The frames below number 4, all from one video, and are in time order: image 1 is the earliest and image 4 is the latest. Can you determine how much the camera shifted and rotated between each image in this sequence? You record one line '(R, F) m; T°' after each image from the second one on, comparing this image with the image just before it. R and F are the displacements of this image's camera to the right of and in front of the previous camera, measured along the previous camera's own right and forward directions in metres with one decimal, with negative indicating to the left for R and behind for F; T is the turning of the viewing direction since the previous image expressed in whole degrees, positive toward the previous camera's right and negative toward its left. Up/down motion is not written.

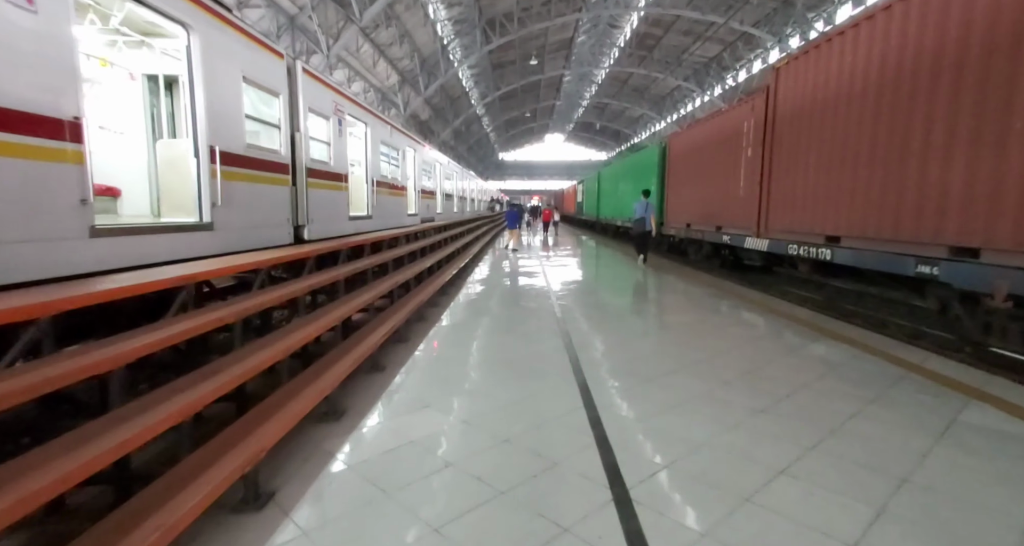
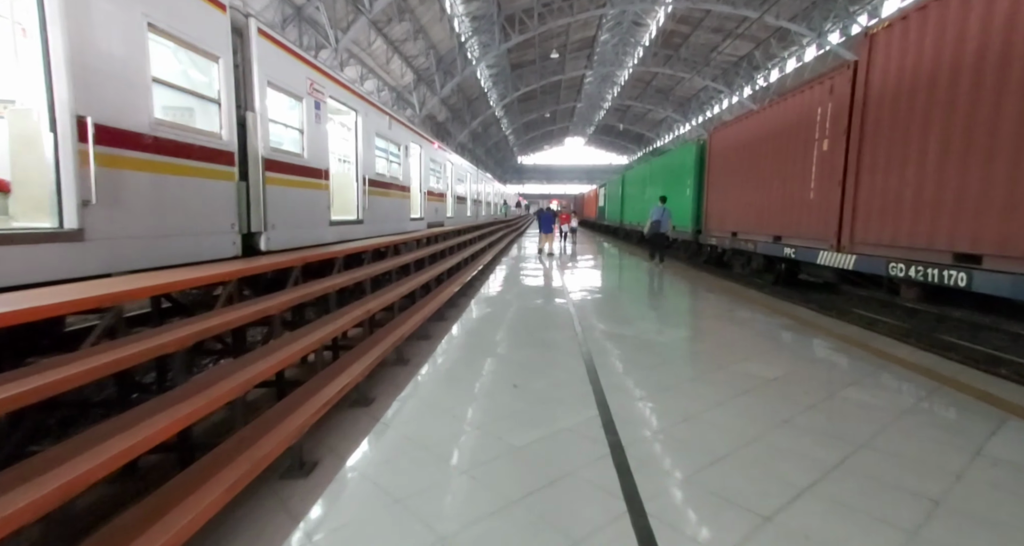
(0.0, +1.2) m; -2°
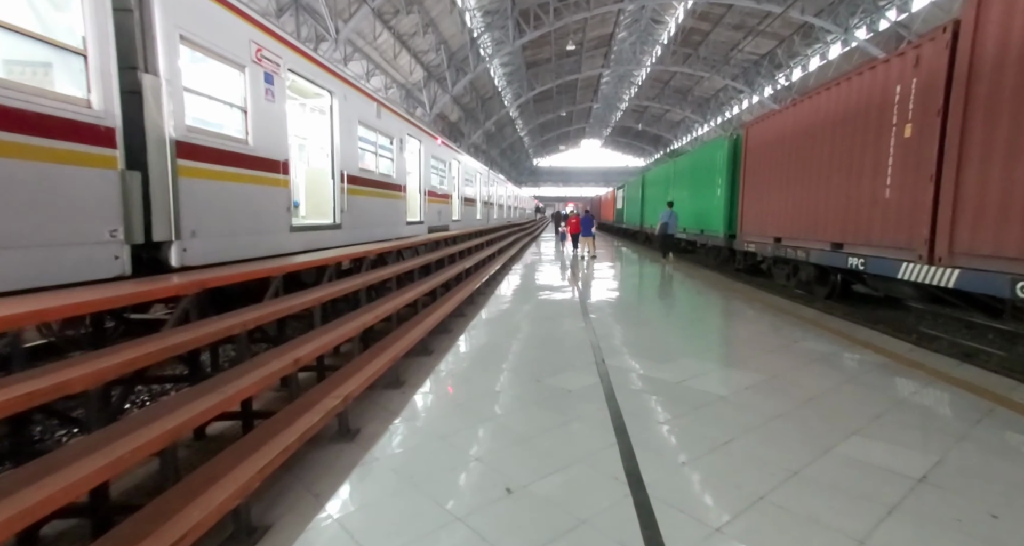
(+0.1, +1.1) m; -2°
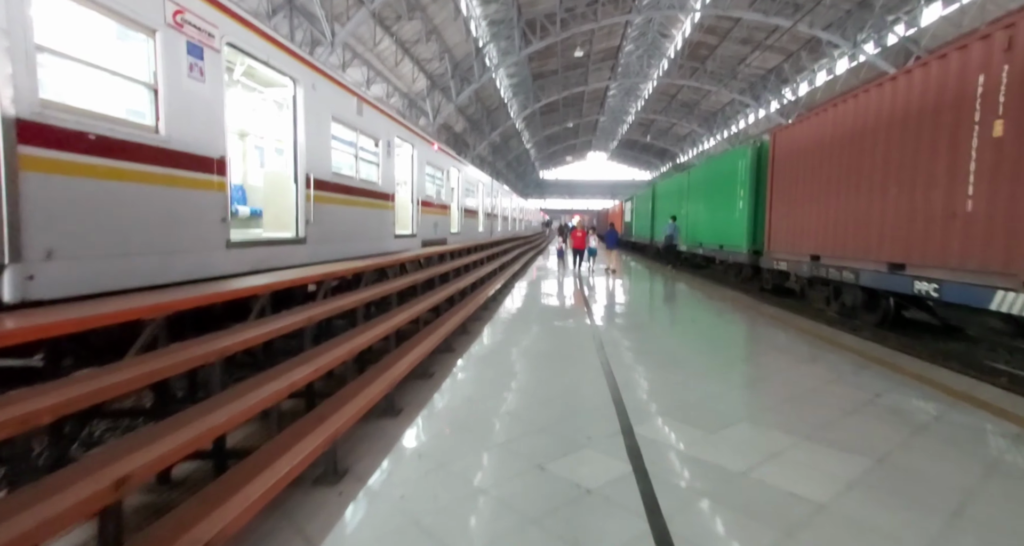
(+0.1, +0.9) m; -1°
